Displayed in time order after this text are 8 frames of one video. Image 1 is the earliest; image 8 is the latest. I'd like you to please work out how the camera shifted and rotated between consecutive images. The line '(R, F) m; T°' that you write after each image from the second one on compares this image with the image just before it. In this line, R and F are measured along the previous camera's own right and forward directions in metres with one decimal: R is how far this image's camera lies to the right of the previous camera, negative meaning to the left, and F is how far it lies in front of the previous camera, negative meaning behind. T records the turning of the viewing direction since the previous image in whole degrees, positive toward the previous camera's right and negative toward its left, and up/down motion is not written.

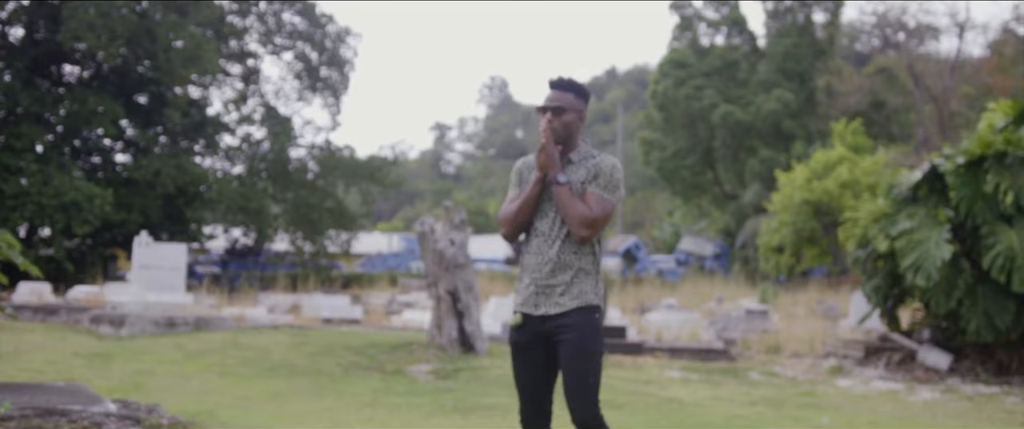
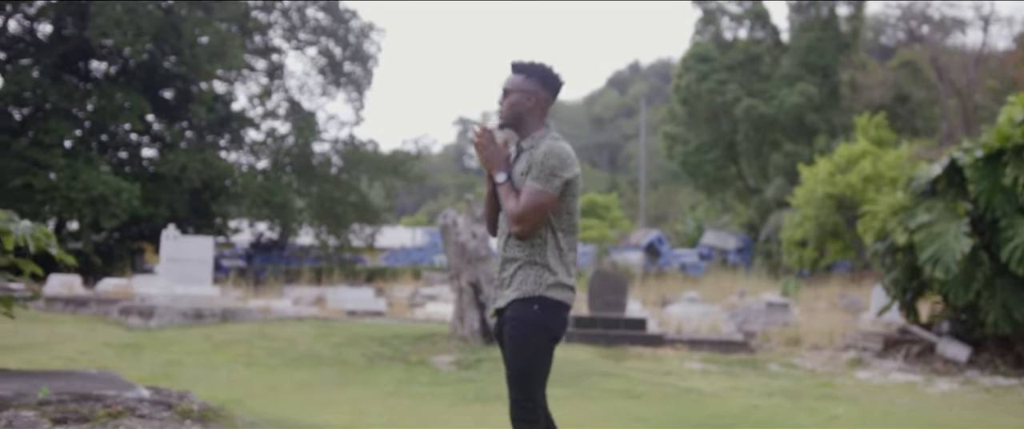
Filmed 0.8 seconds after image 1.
(0.0, -0.2) m; -1°
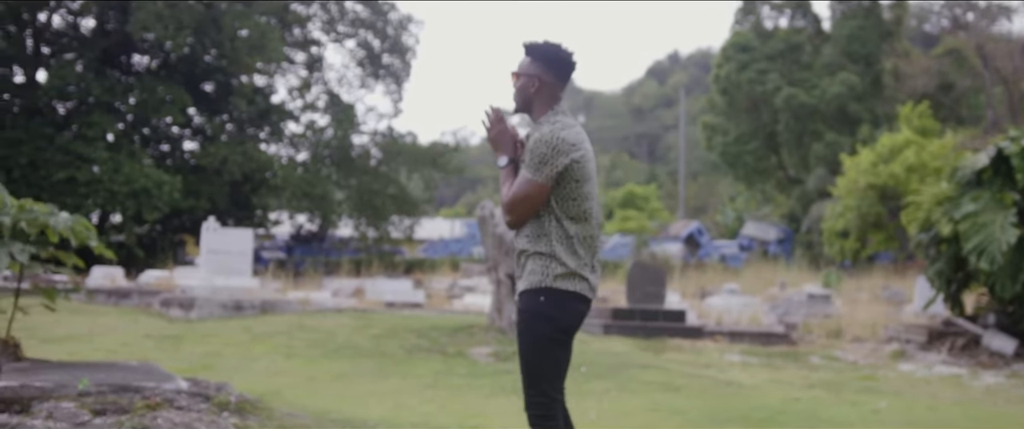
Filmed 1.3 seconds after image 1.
(0.0, 0.0) m; -2°
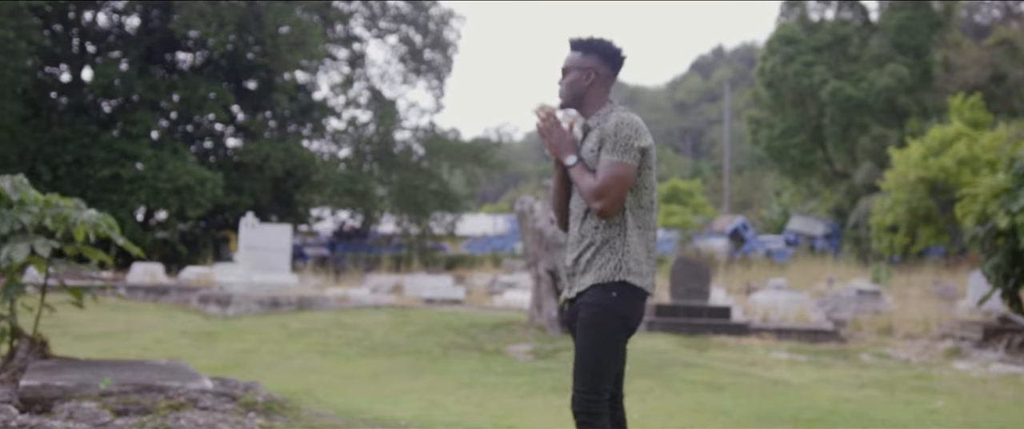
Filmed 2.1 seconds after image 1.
(0.0, +0.3) m; -2°
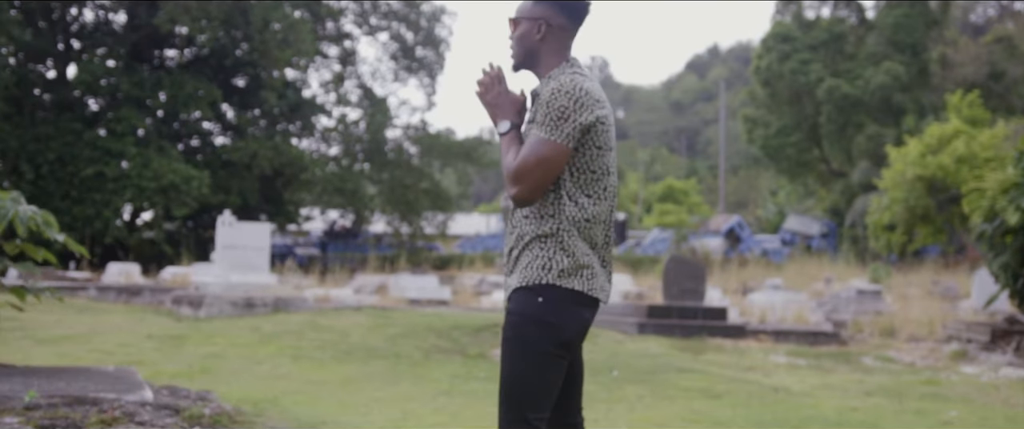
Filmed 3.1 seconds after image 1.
(+0.1, +0.6) m; 0°
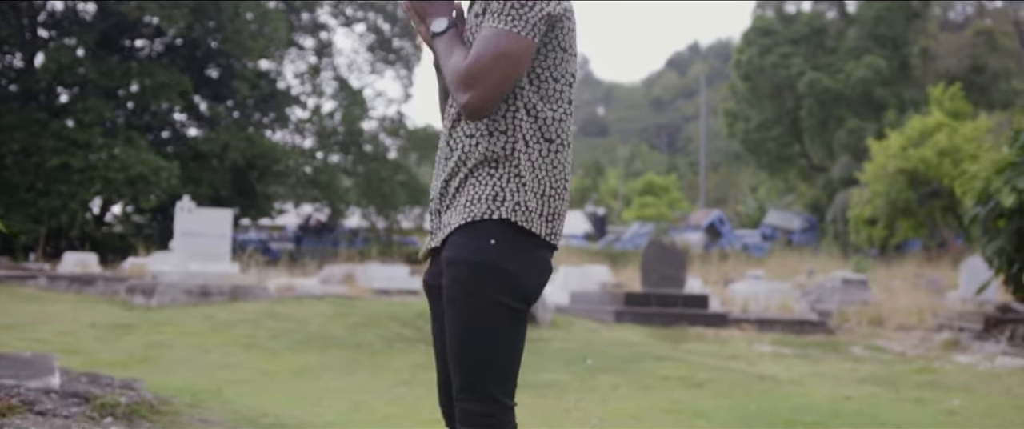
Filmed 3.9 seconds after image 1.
(+0.1, +0.6) m; +1°
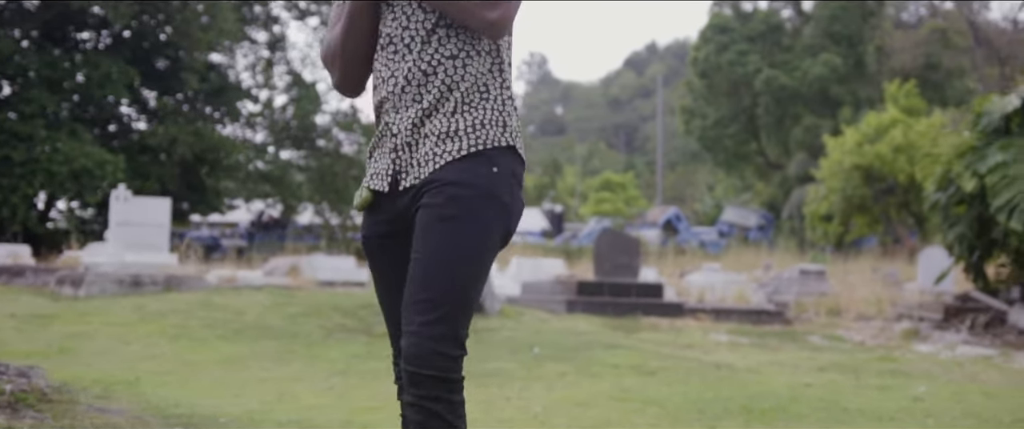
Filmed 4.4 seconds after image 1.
(+0.1, +0.4) m; +2°
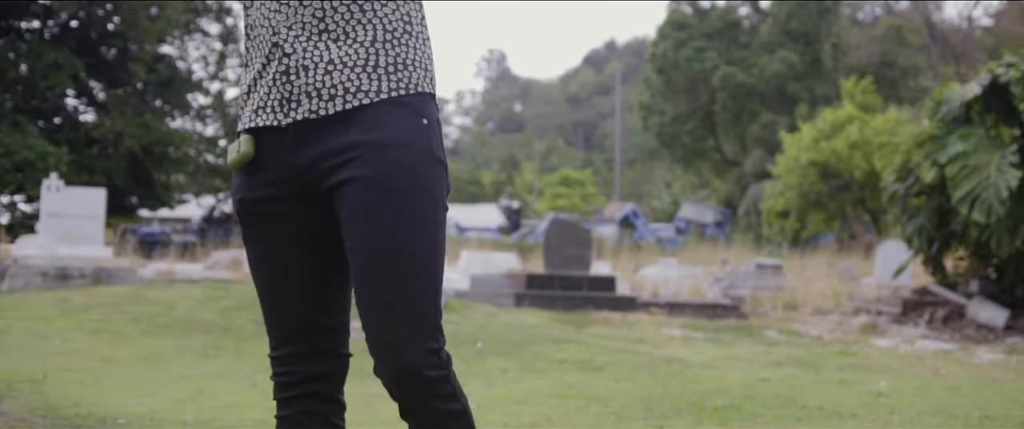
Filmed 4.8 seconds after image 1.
(+0.1, +0.4) m; +2°
